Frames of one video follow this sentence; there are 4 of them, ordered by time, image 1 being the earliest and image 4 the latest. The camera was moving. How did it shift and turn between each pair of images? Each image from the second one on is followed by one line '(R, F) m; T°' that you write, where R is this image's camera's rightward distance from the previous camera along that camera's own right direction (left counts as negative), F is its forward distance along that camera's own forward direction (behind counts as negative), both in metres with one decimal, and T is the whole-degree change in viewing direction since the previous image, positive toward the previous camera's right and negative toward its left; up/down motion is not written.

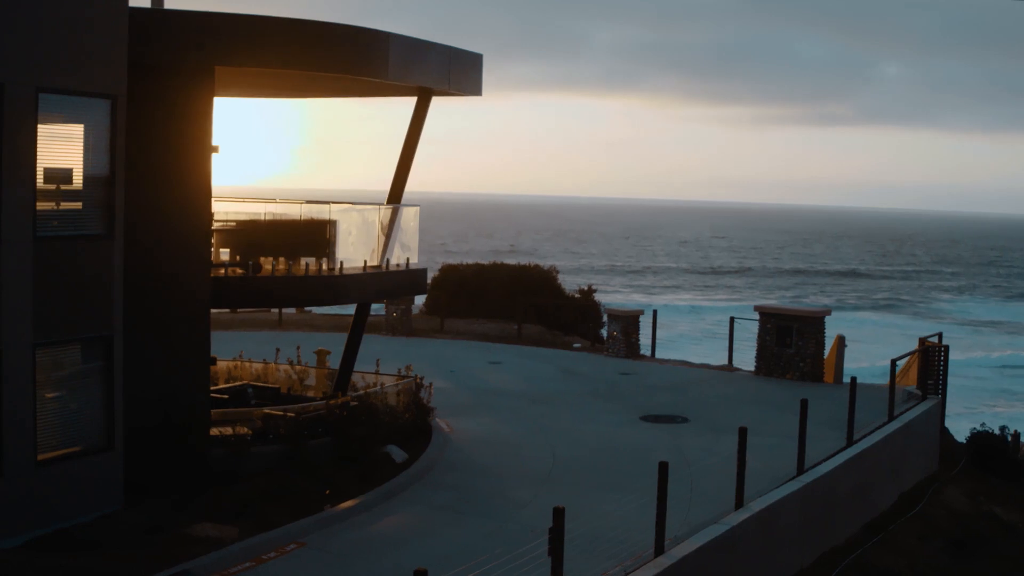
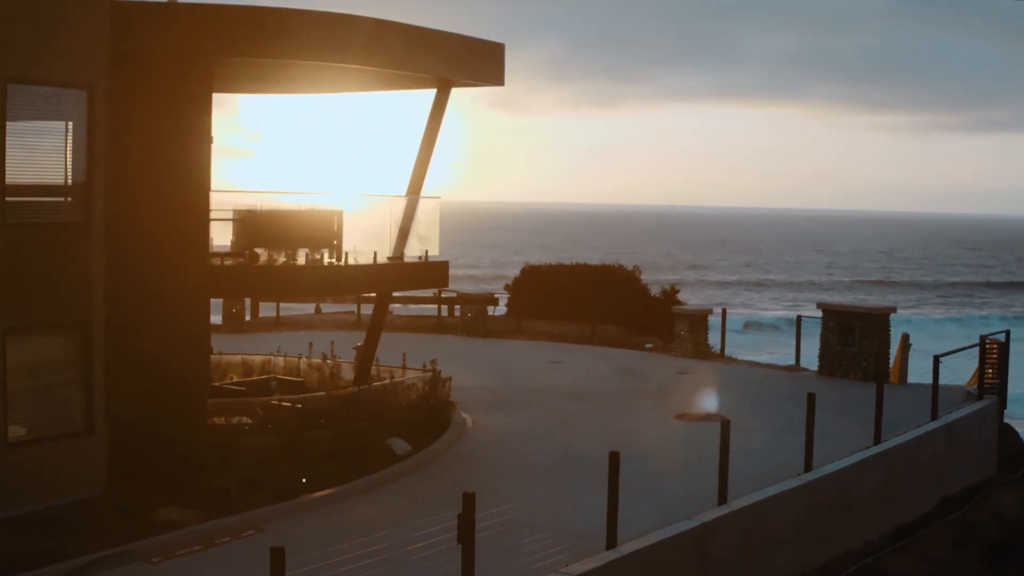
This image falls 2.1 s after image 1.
(+1.4, +0.4) m; -6°
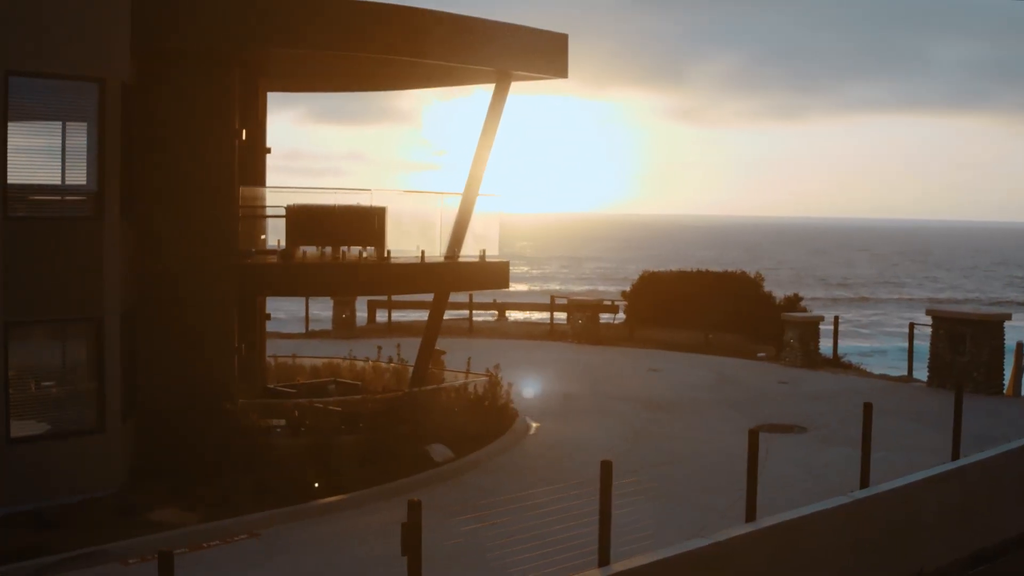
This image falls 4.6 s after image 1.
(+1.2, +0.7) m; -8°
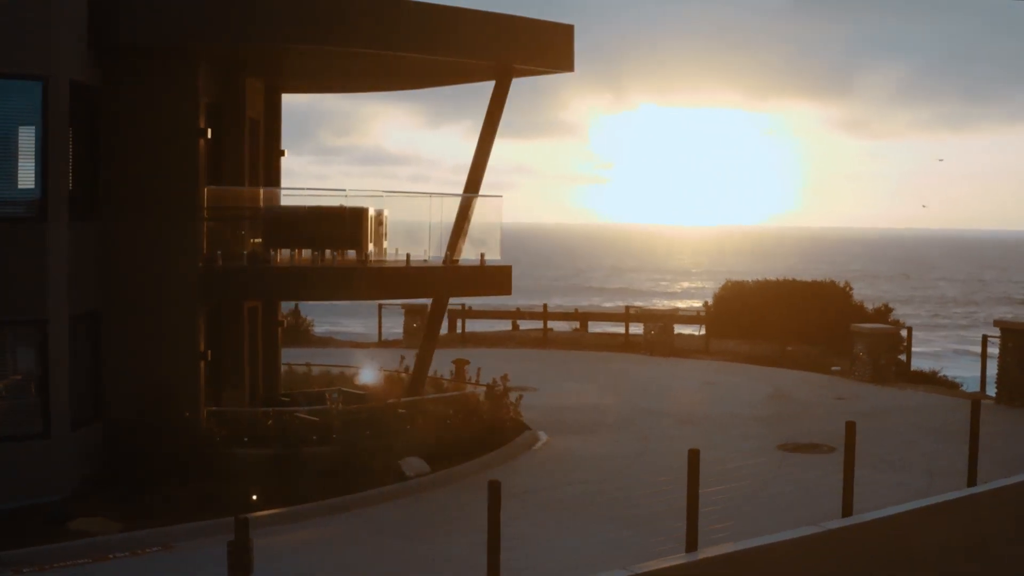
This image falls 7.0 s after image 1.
(+1.6, +0.8) m; -7°
